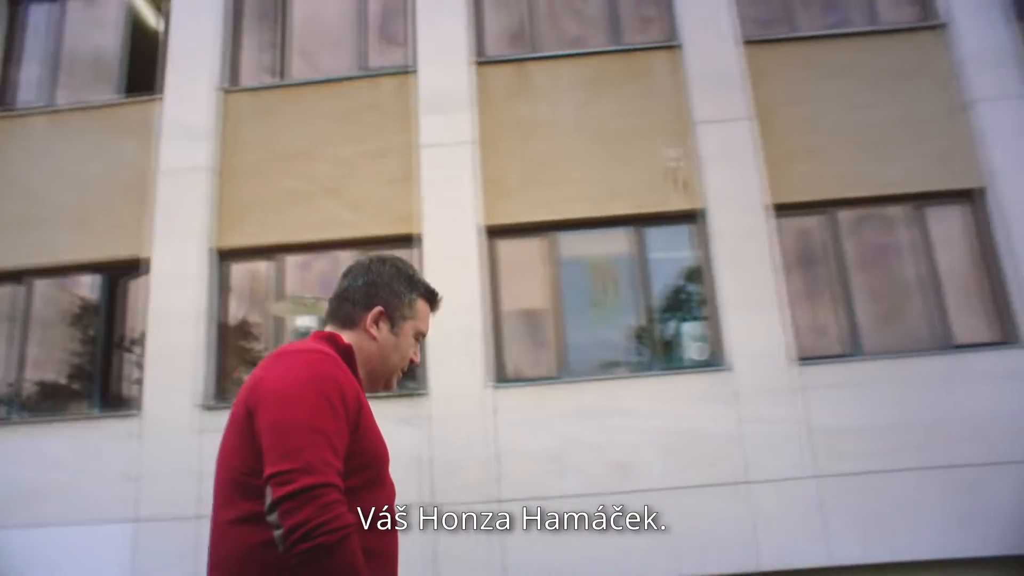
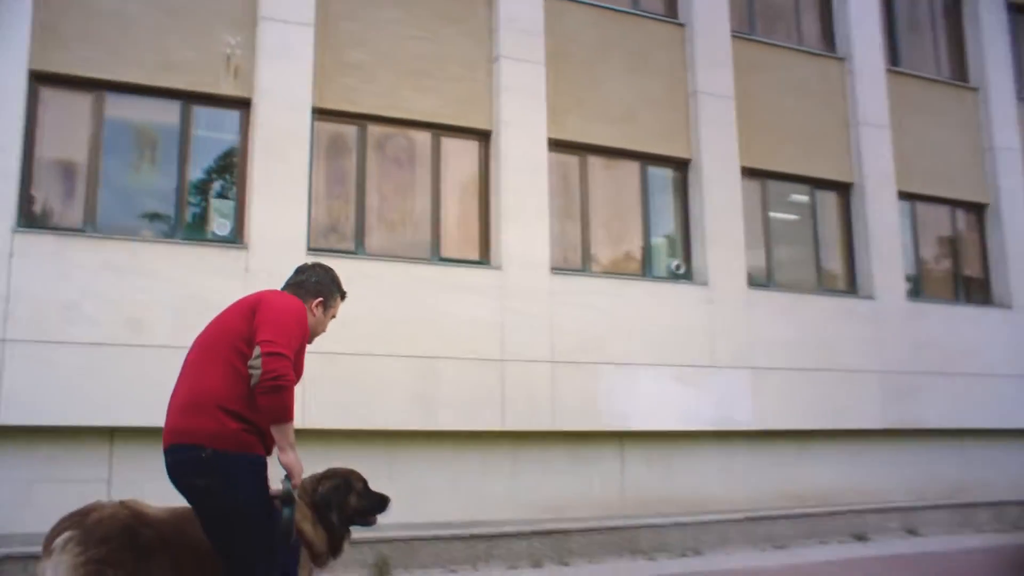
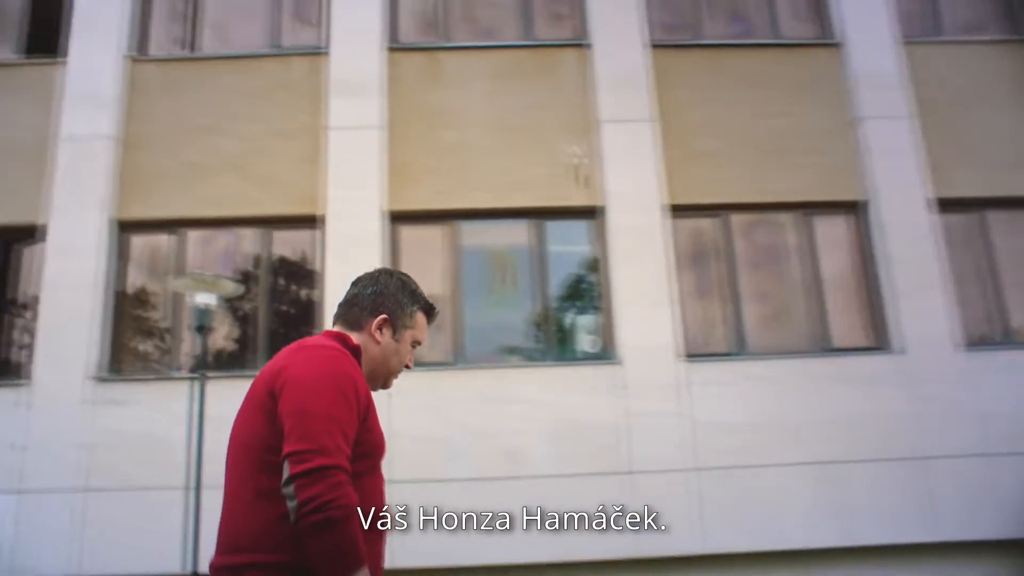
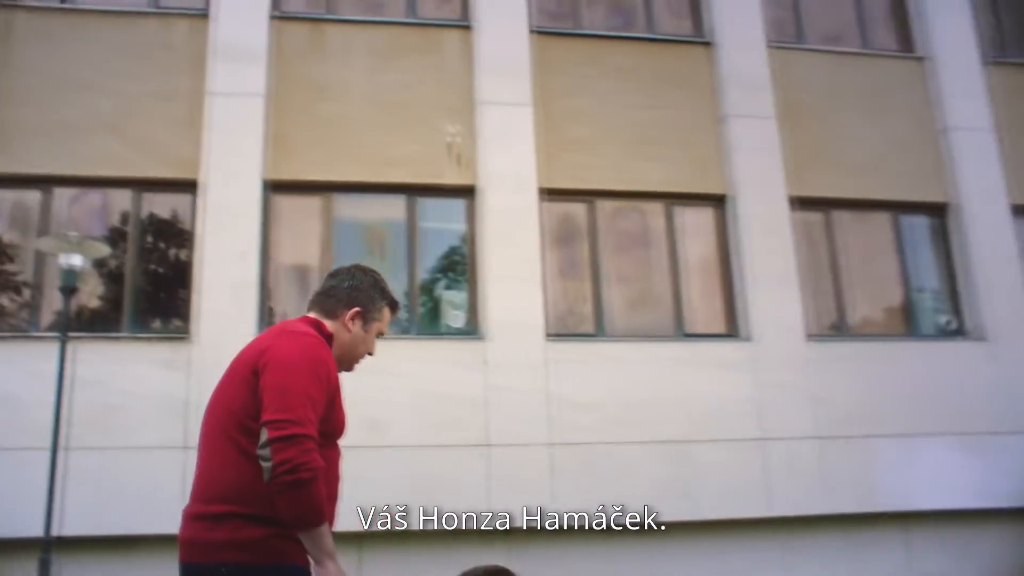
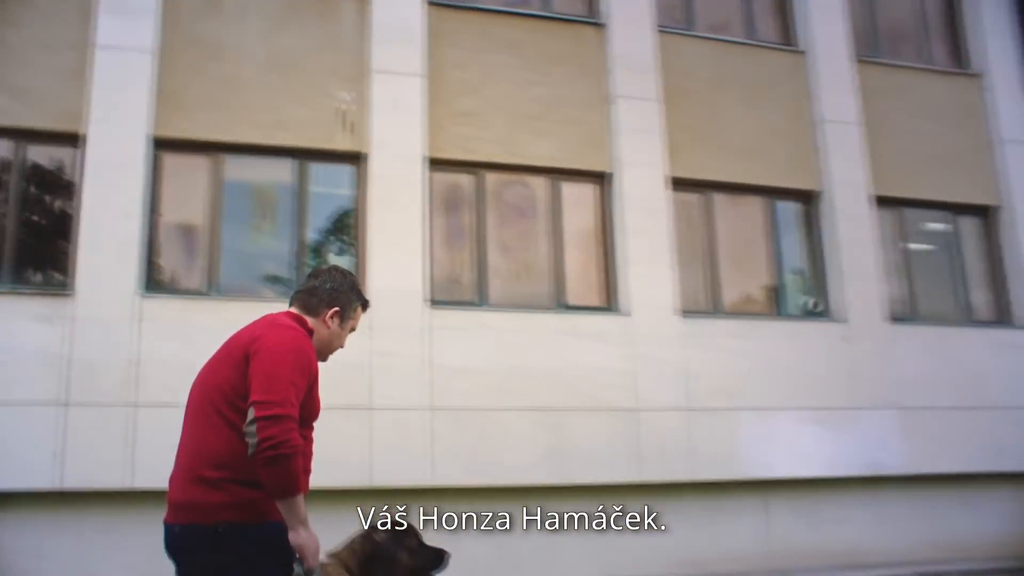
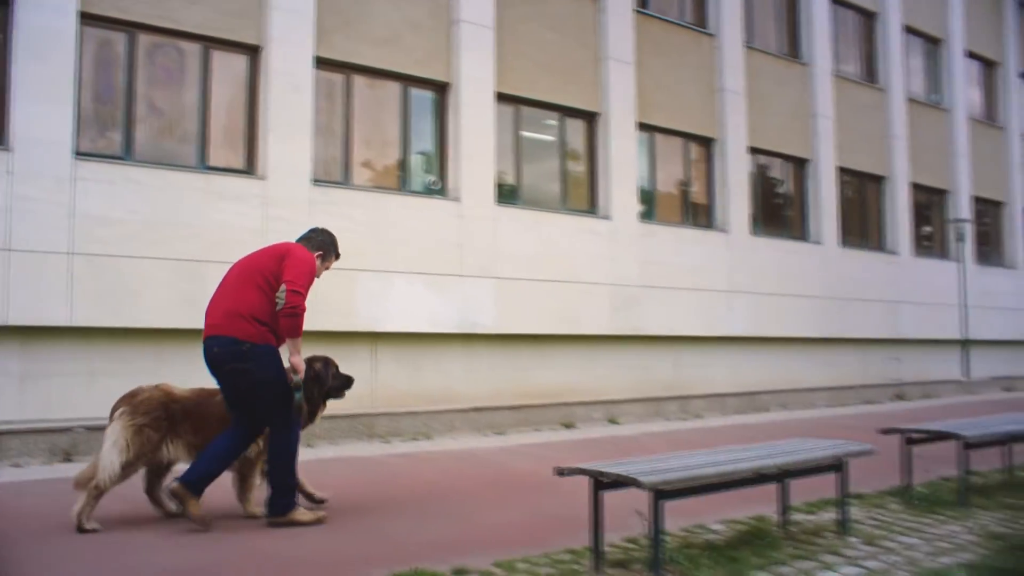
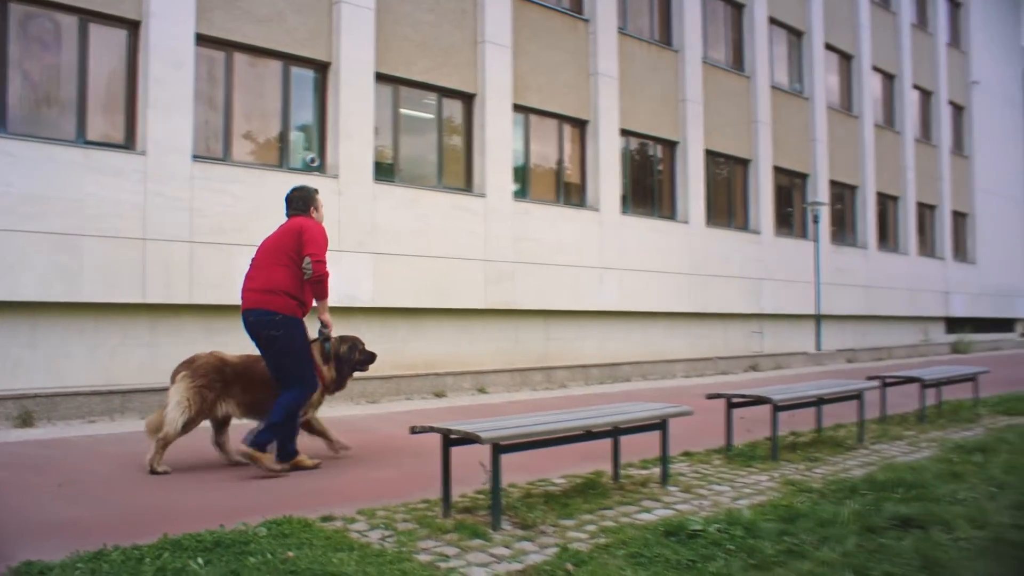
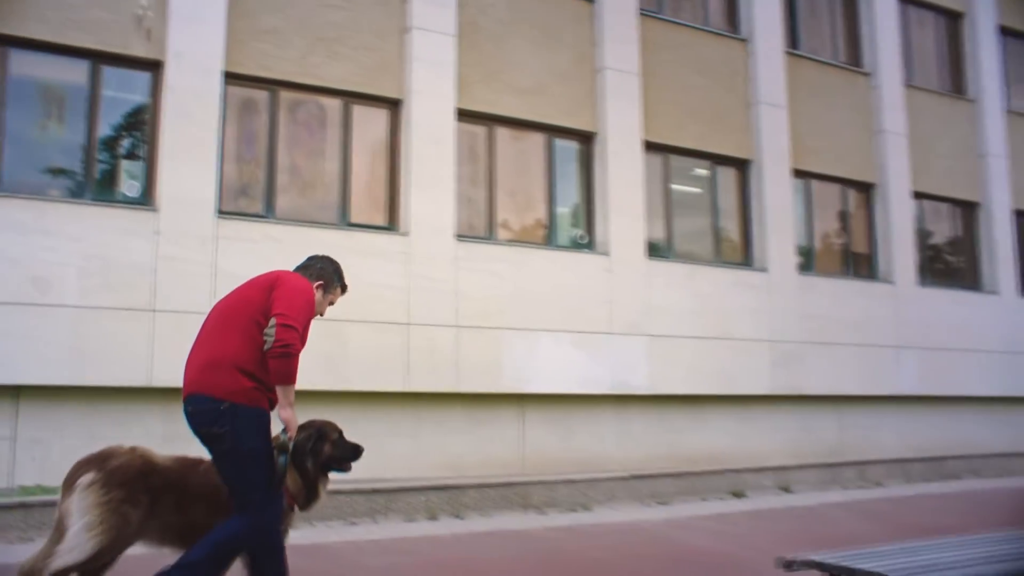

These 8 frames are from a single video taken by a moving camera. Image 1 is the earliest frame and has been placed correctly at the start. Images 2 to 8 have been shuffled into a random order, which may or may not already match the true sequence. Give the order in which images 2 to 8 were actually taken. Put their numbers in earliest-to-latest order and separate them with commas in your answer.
3, 4, 5, 2, 8, 6, 7
